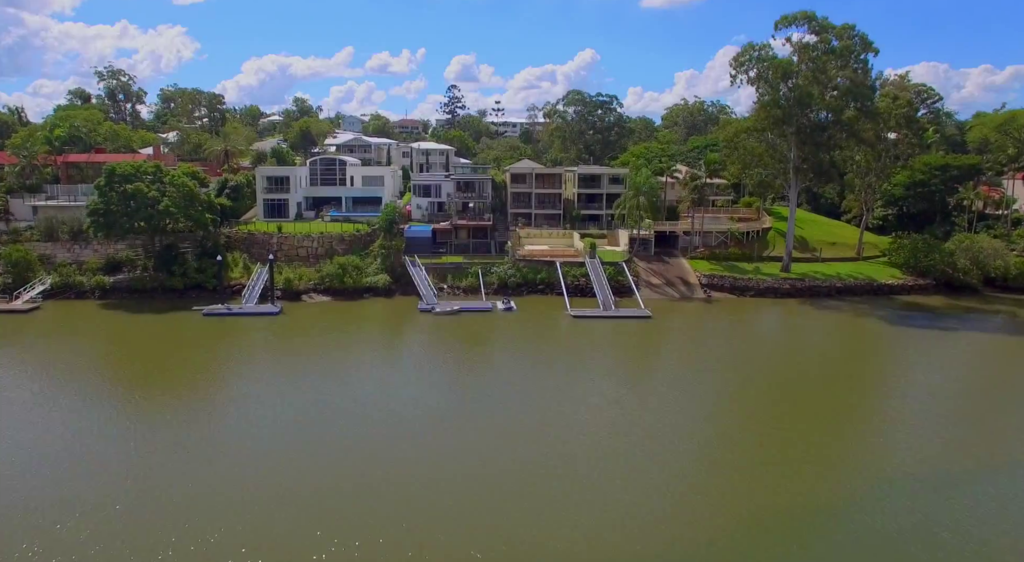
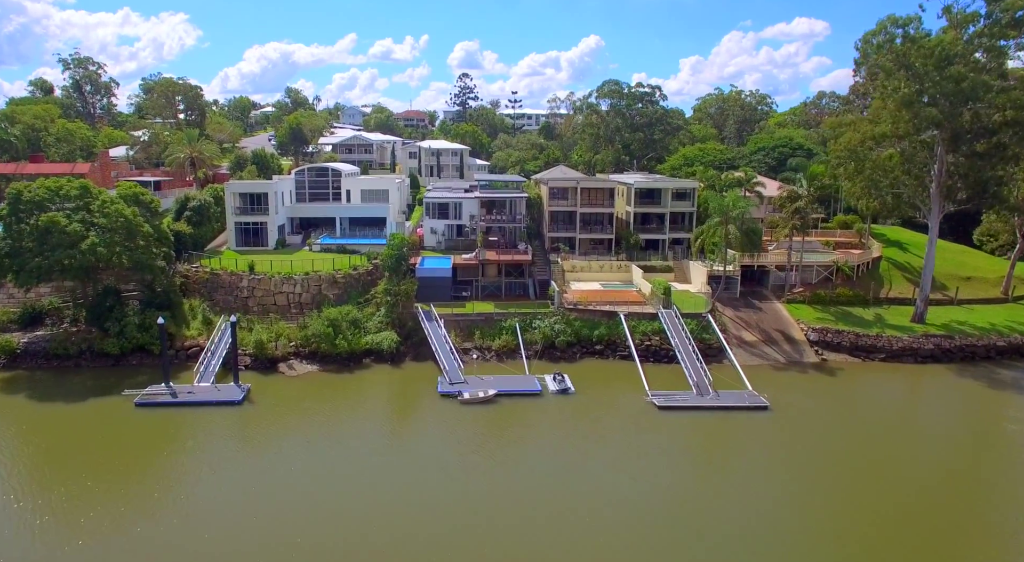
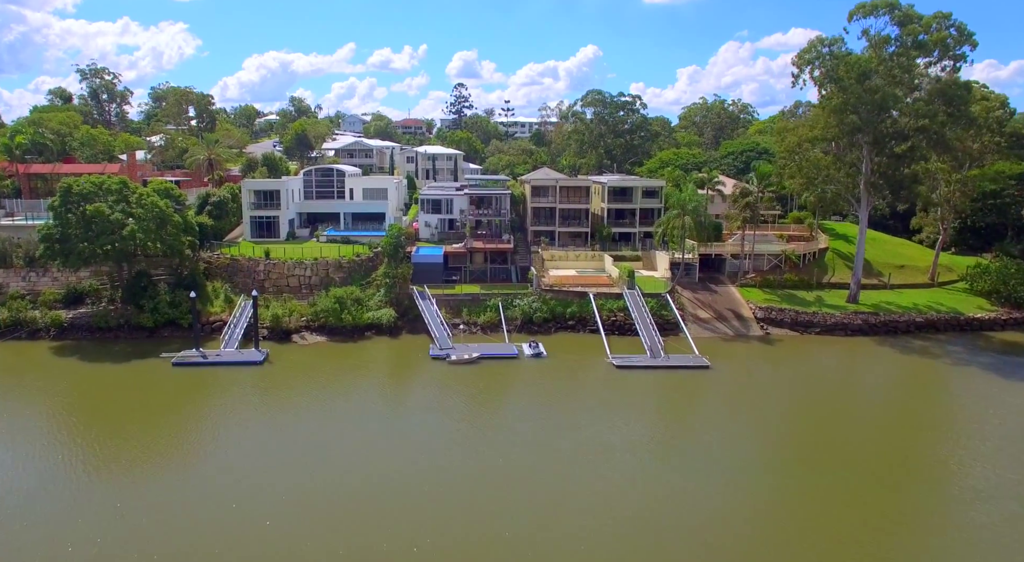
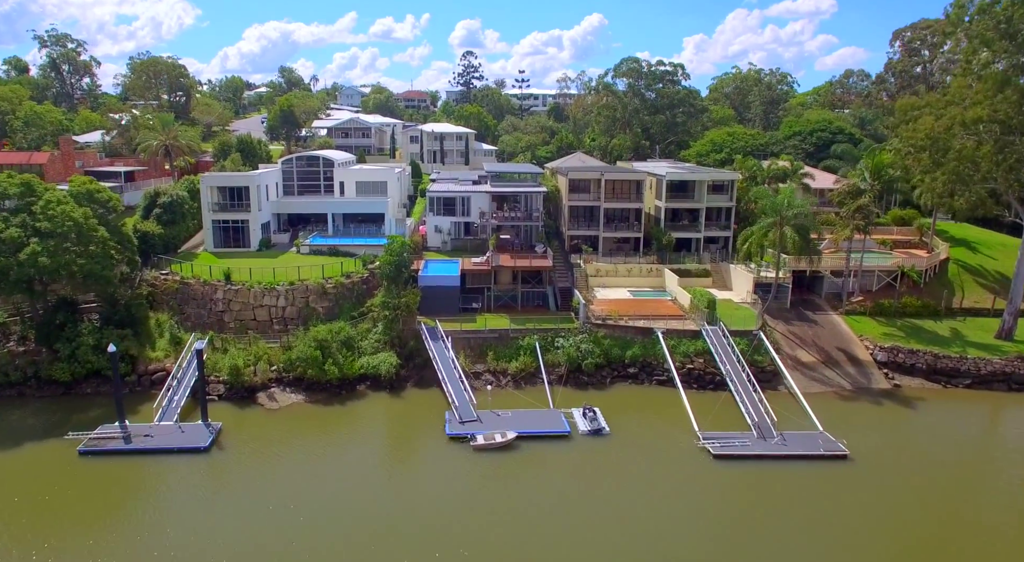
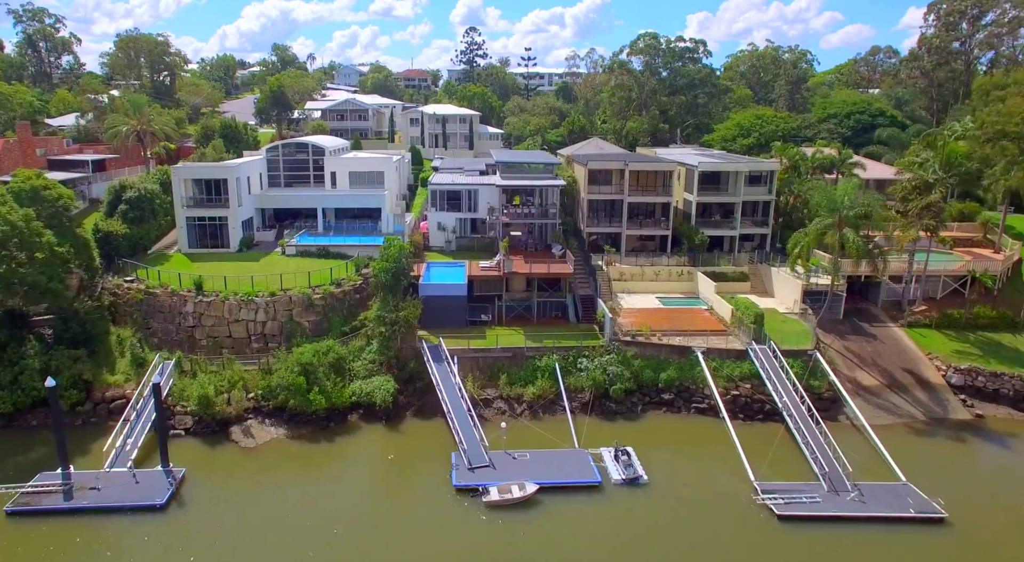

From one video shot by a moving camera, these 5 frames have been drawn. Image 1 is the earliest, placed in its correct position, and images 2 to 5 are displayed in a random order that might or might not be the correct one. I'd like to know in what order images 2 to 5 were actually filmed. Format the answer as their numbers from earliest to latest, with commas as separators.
3, 2, 4, 5
